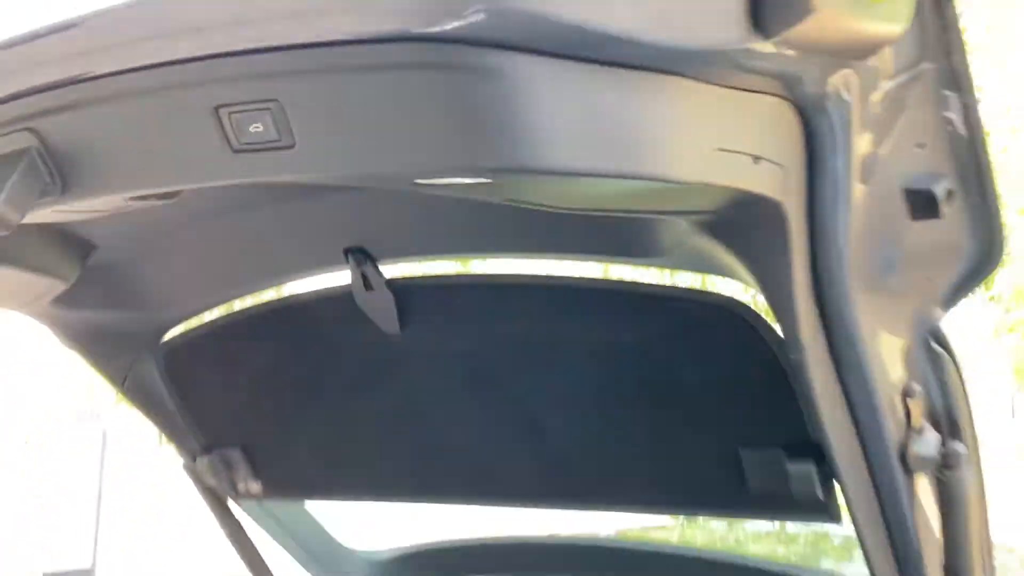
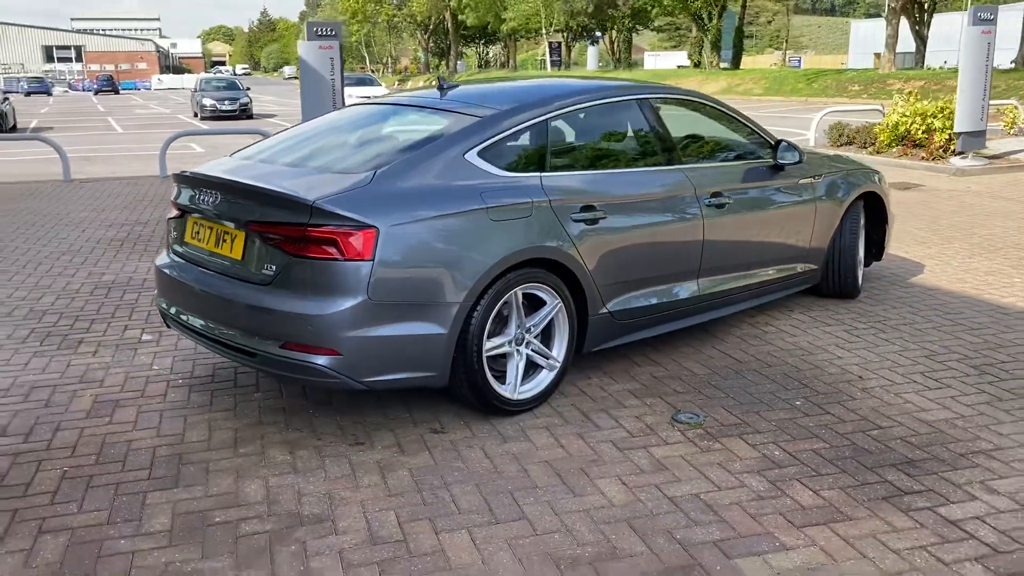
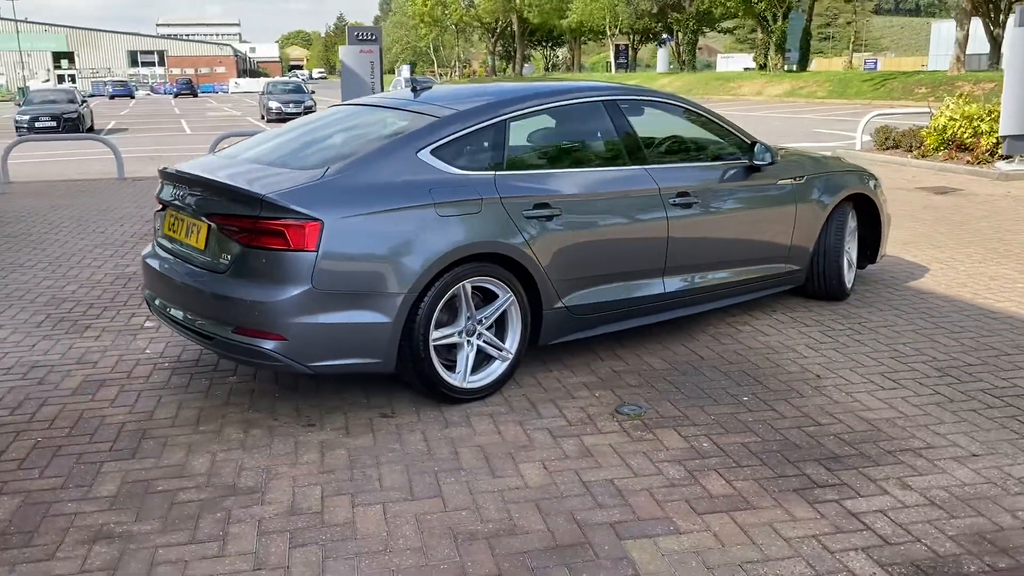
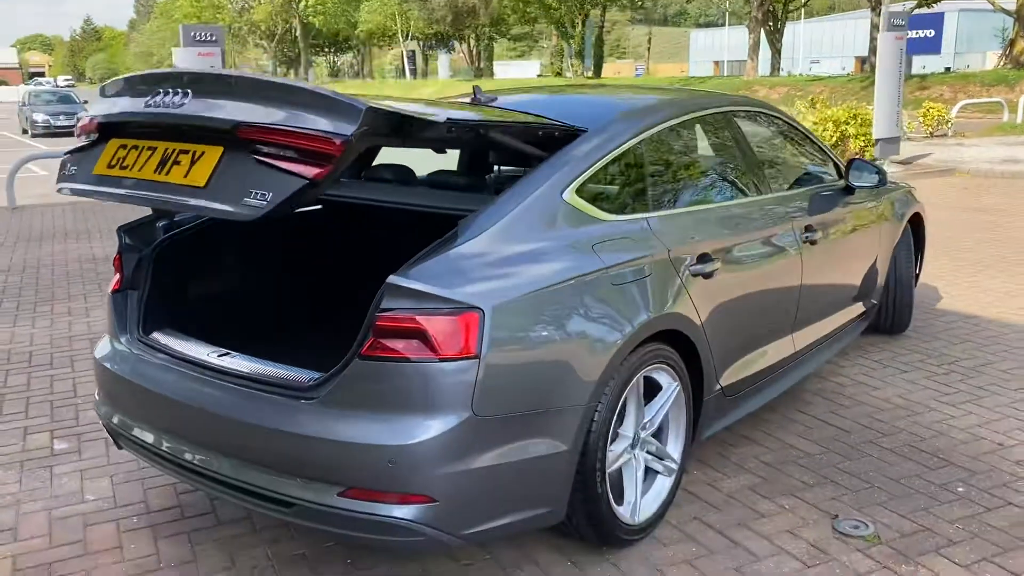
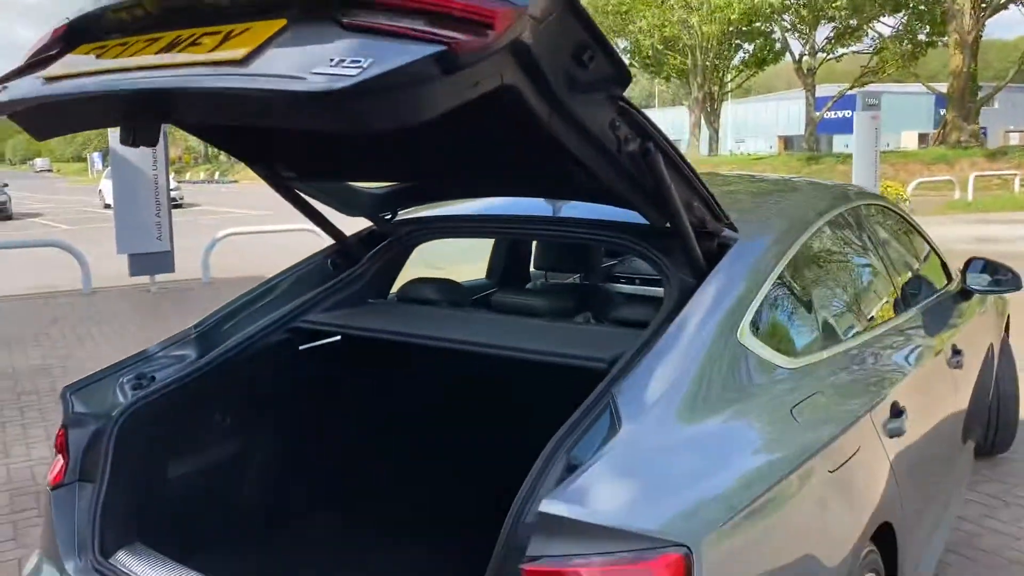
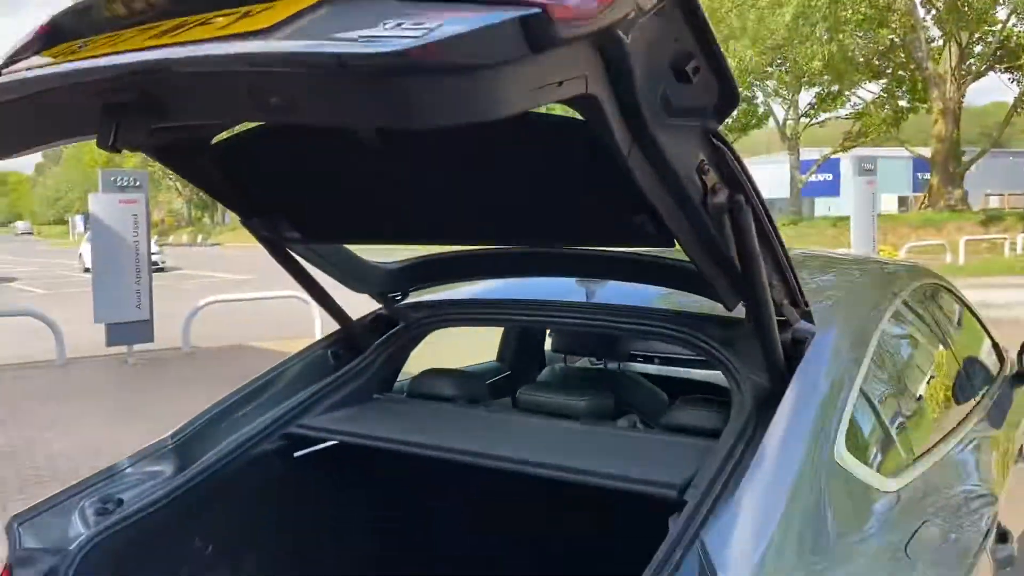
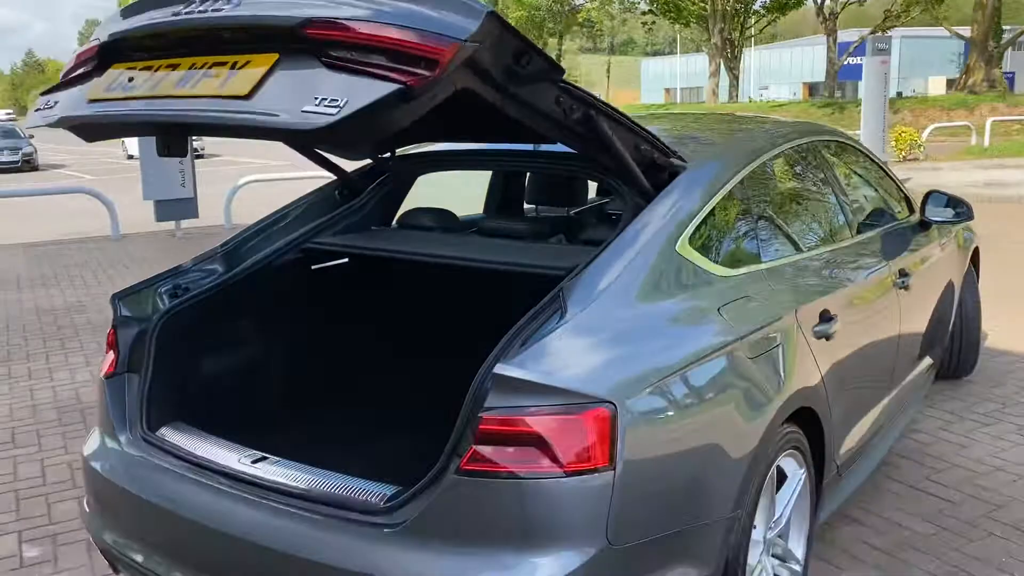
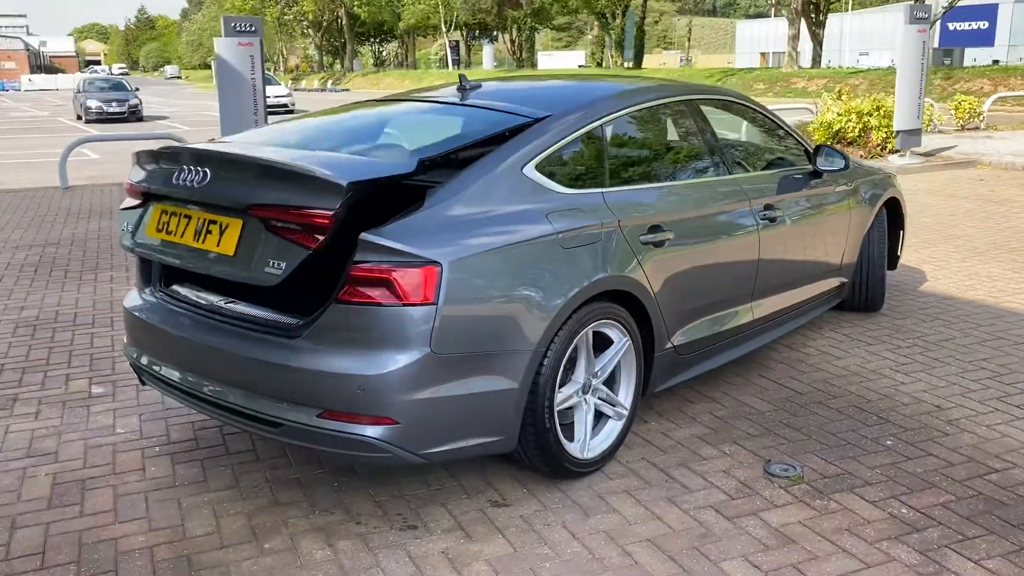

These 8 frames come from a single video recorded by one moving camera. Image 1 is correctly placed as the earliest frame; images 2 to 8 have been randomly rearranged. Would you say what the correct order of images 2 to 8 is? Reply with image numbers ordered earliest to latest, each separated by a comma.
6, 5, 7, 4, 8, 2, 3
